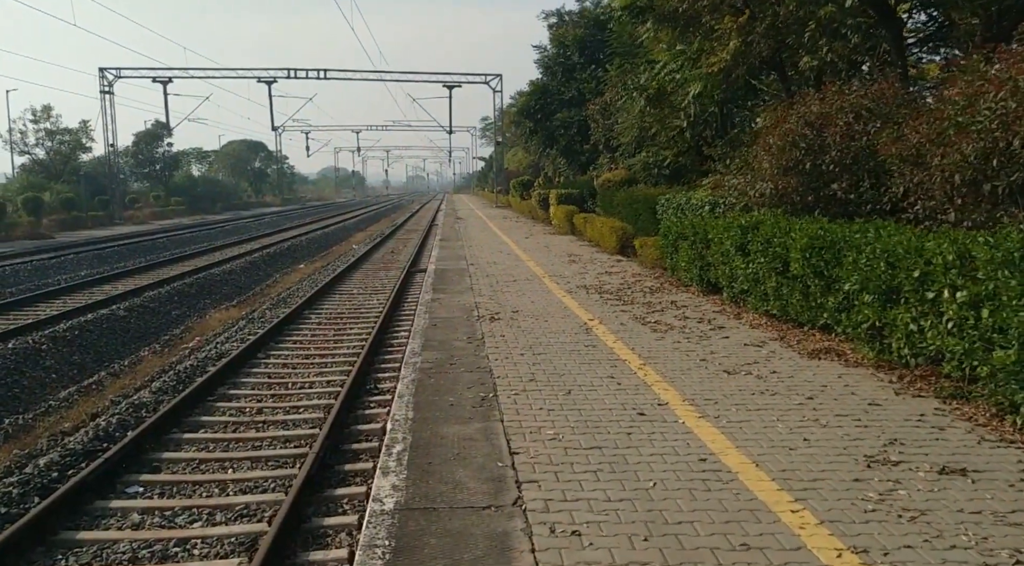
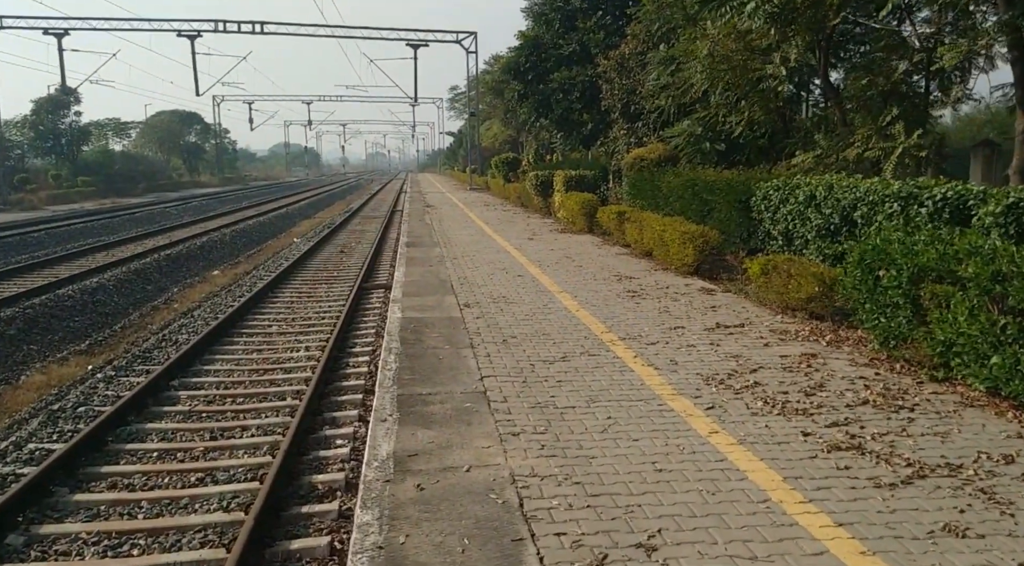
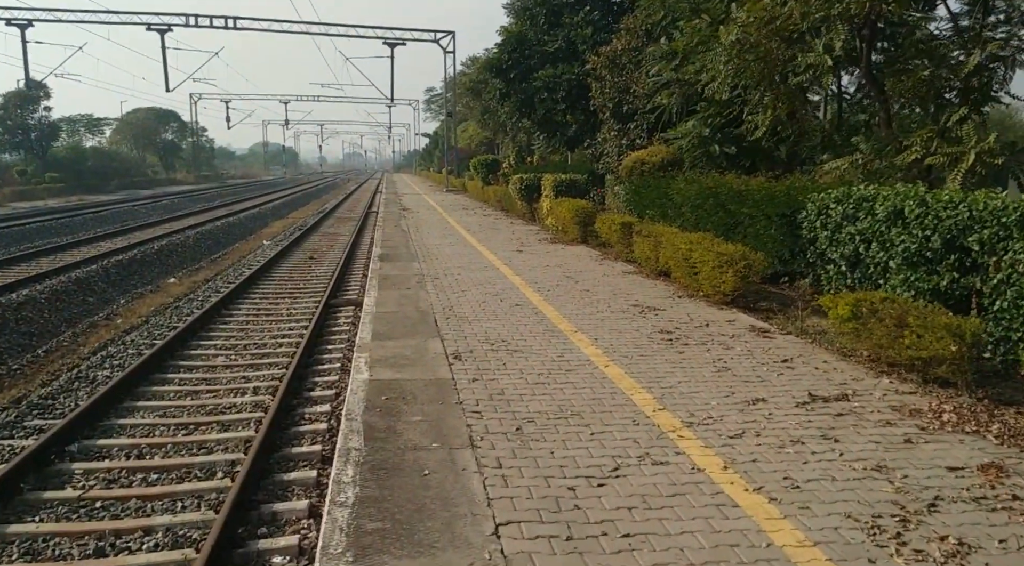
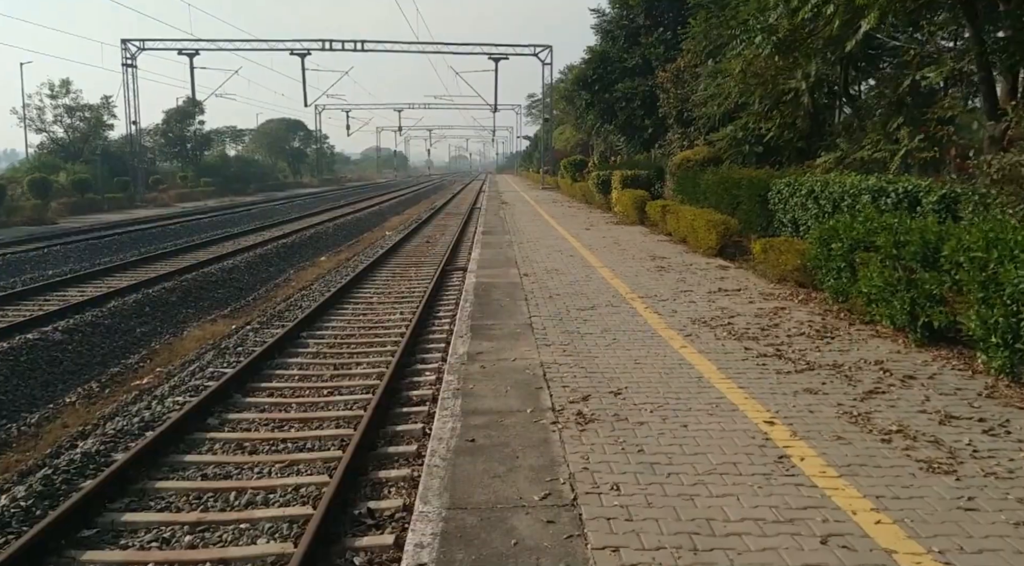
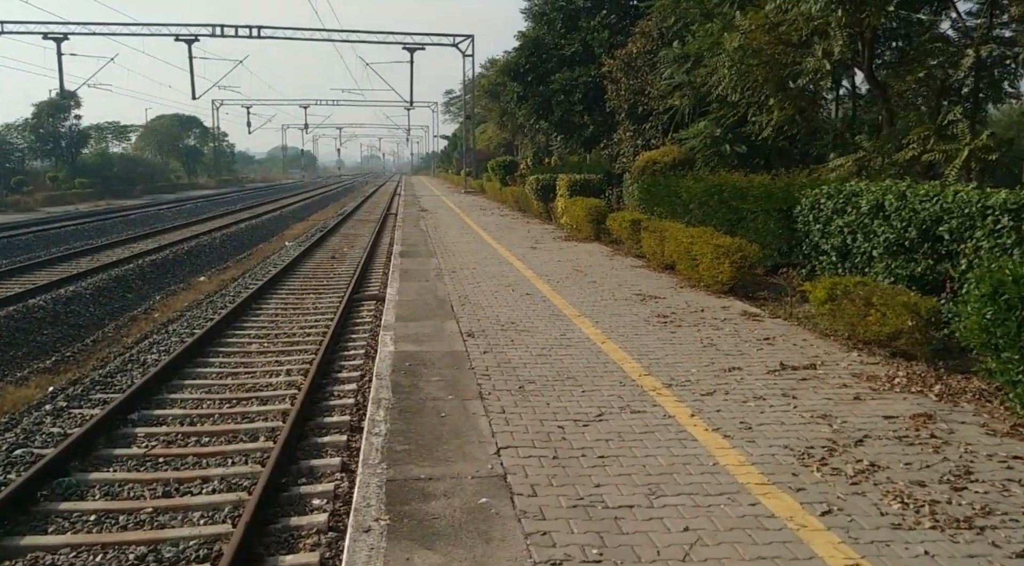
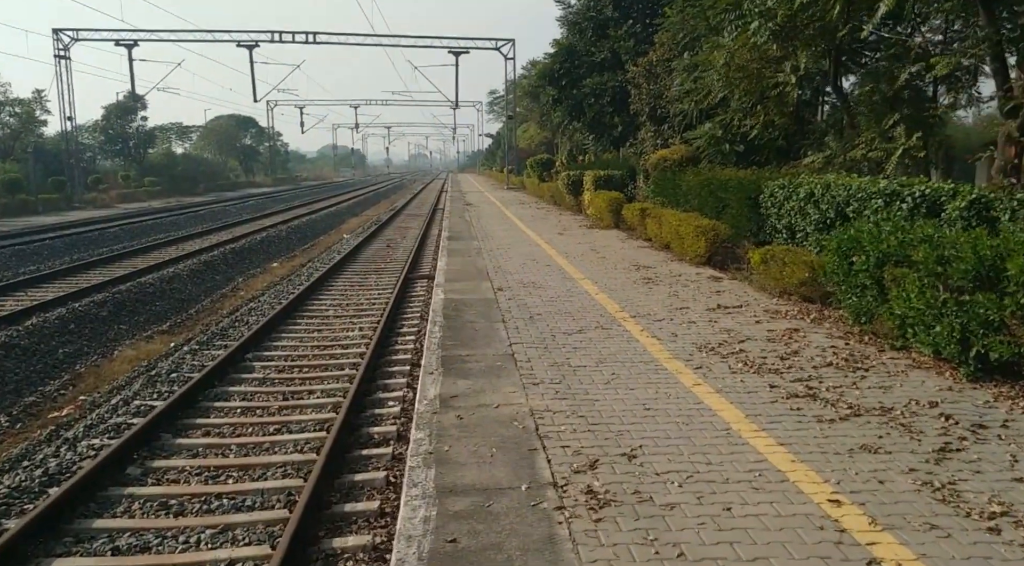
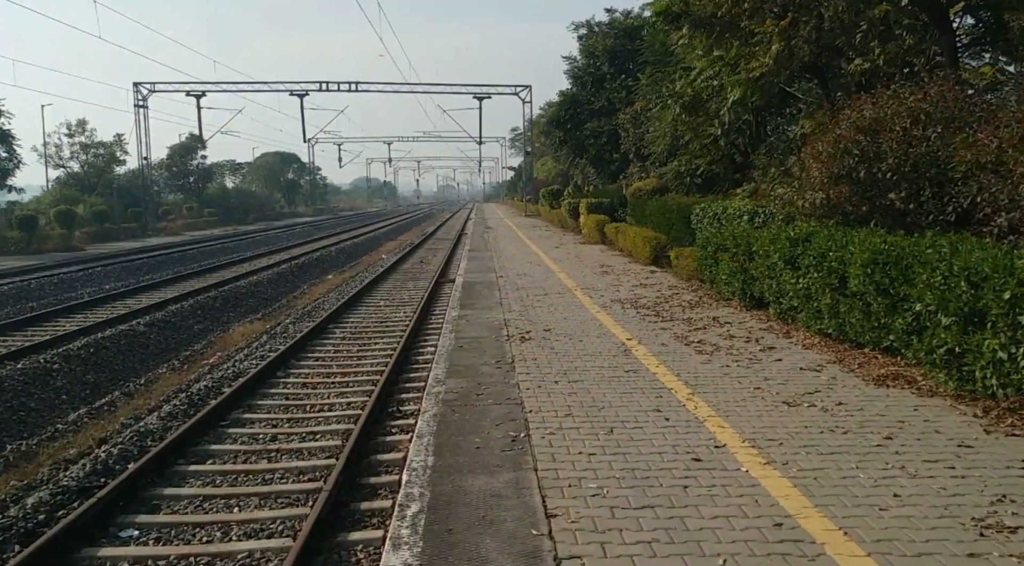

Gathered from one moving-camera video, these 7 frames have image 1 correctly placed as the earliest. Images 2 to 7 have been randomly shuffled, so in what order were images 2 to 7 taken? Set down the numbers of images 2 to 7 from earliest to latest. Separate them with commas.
7, 4, 6, 2, 5, 3
